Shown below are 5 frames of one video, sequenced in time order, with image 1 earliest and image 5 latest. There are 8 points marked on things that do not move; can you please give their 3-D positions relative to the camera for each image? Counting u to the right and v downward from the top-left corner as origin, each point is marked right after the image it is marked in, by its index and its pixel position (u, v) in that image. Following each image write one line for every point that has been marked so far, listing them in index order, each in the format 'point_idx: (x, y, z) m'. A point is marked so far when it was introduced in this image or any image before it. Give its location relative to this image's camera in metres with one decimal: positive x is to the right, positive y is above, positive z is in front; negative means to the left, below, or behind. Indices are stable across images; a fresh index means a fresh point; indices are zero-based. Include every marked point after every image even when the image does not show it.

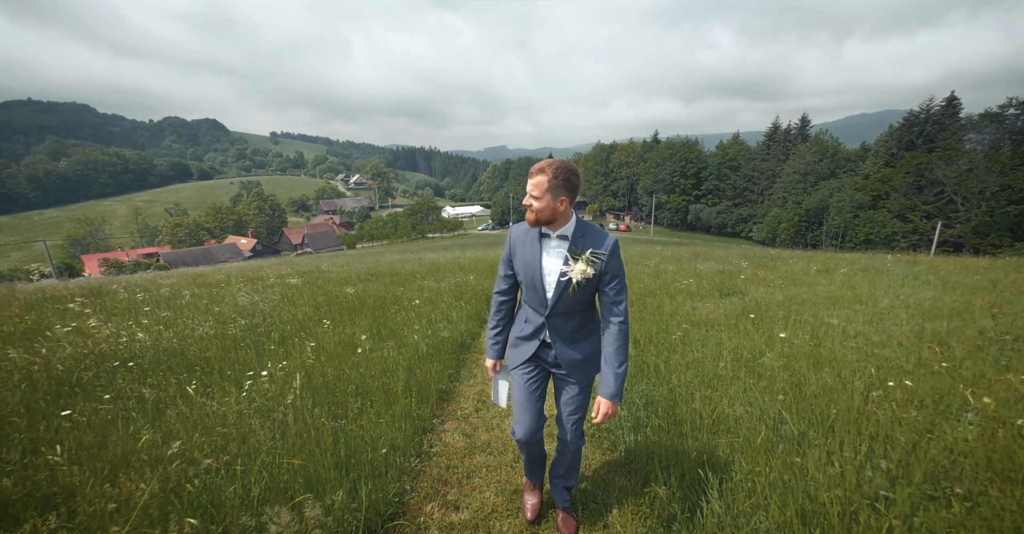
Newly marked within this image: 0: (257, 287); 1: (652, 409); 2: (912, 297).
0: (-7.6, -0.6, +13.3) m
1: (+1.2, -1.2, +4.0) m
2: (+7.5, -0.5, +8.5) m
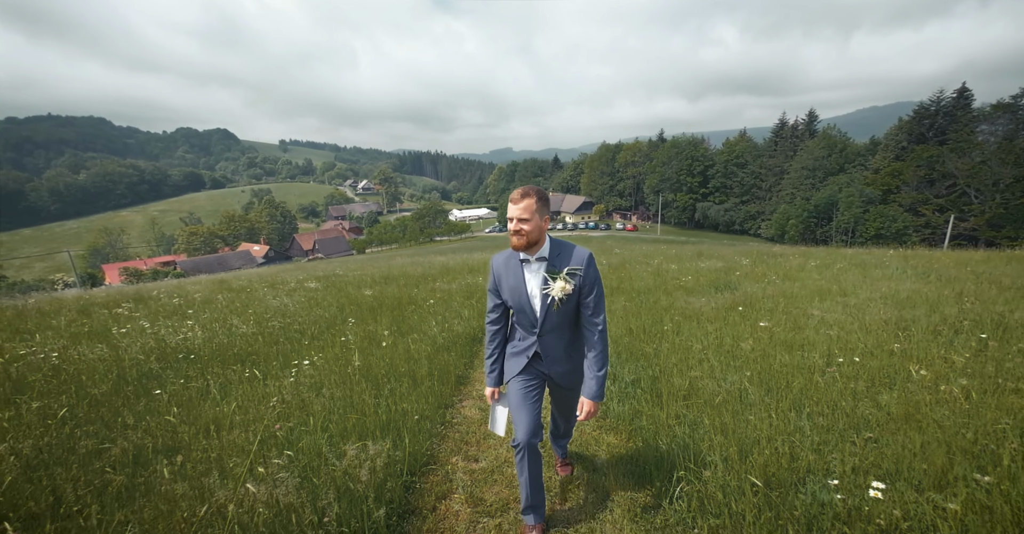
0: (-7.3, -0.8, +14.3) m
1: (+1.3, -1.2, +4.8) m
2: (+7.6, -0.4, +9.2) m
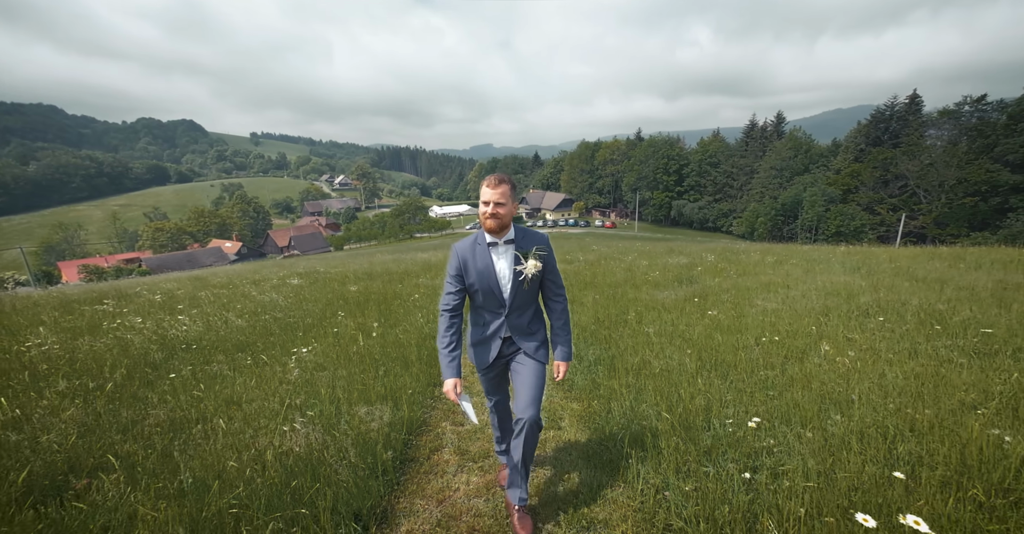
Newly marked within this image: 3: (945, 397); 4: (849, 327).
0: (-8.0, -0.7, +14.7) m
1: (+1.1, -1.1, +5.6) m
2: (+7.2, -0.3, +10.3) m
3: (+3.7, -1.1, +3.9) m
4: (+4.9, -0.9, +6.6) m
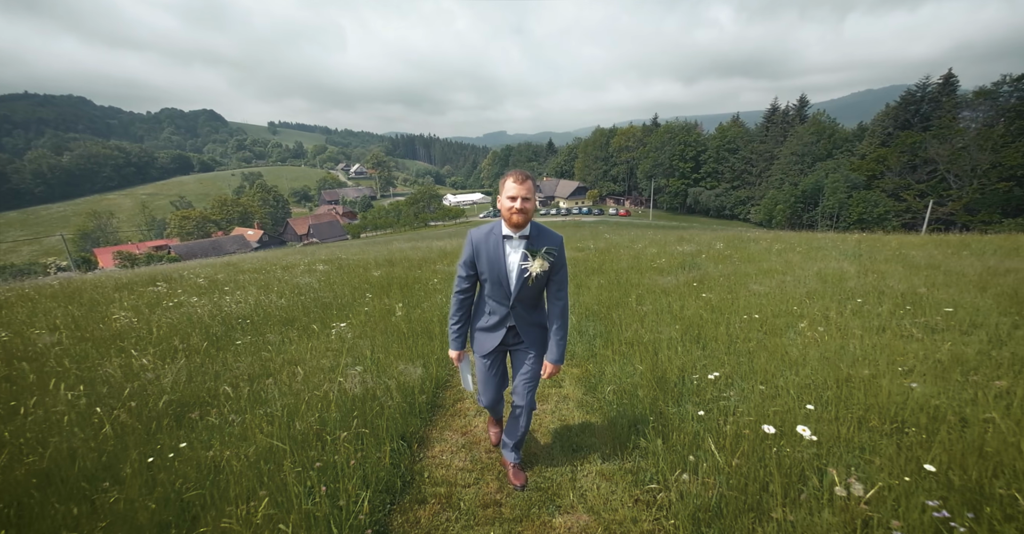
0: (-7.6, -0.2, +15.9) m
1: (+1.2, -0.9, +6.5) m
2: (+7.5, 0.0, +10.9) m
3: (+3.8, -0.9, +4.7) m
4: (+5.1, -0.6, +7.3) m
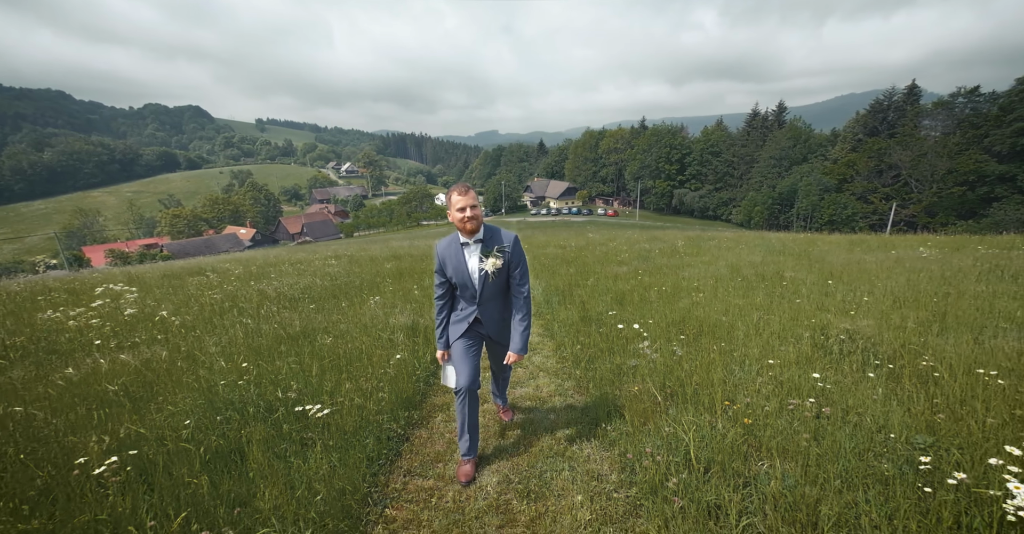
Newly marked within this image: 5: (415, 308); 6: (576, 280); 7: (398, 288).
0: (-8.0, +0.1, +18.8) m
1: (+0.9, -0.7, +9.6) m
2: (+7.1, +0.3, +14.2) m
3: (+3.6, -0.7, +7.9) m
4: (+4.8, -0.4, +10.5) m
5: (-1.8, -0.8, +8.5) m
6: (+1.7, -0.3, +12.1) m
7: (-2.9, -0.5, +12.0) m
